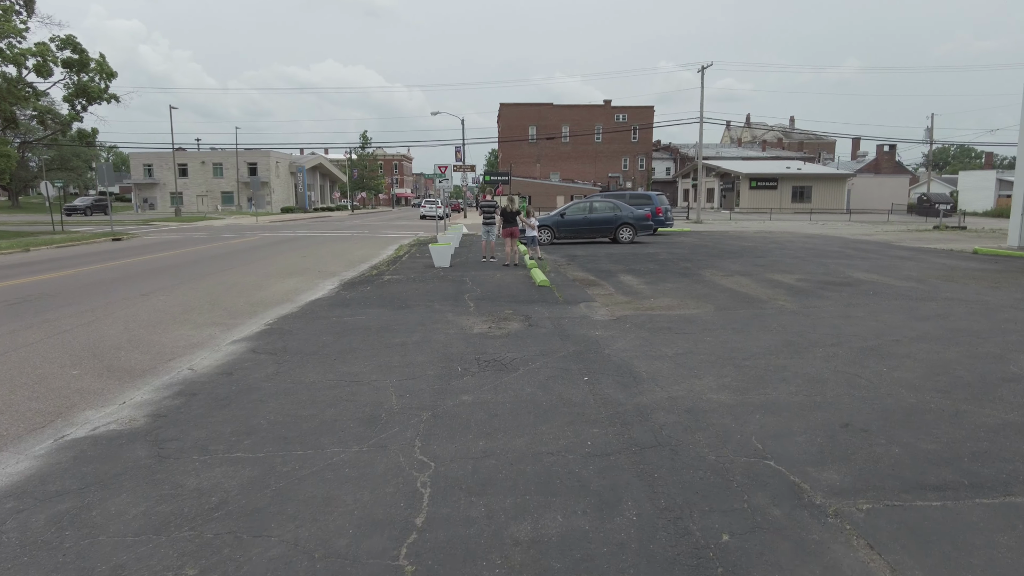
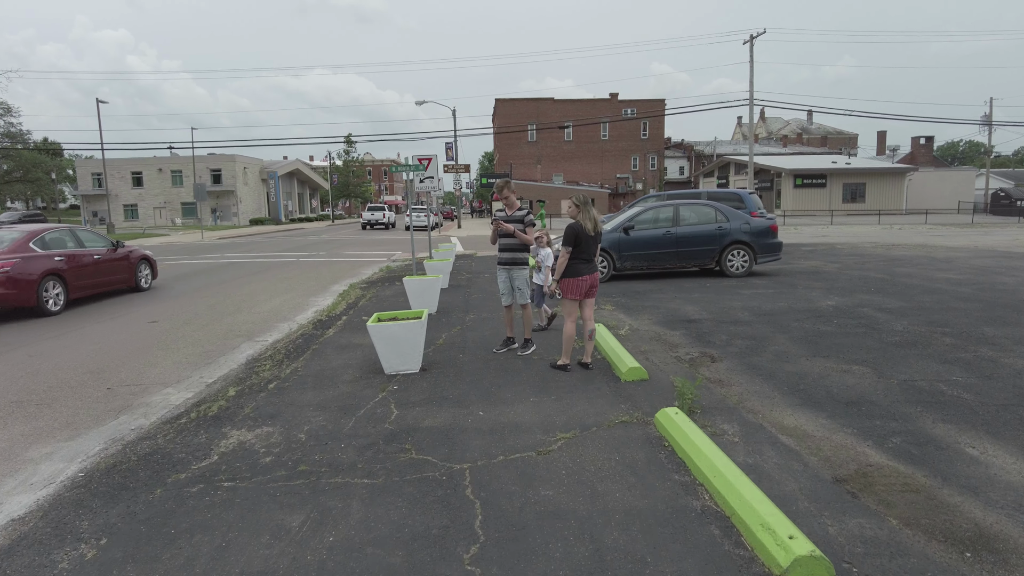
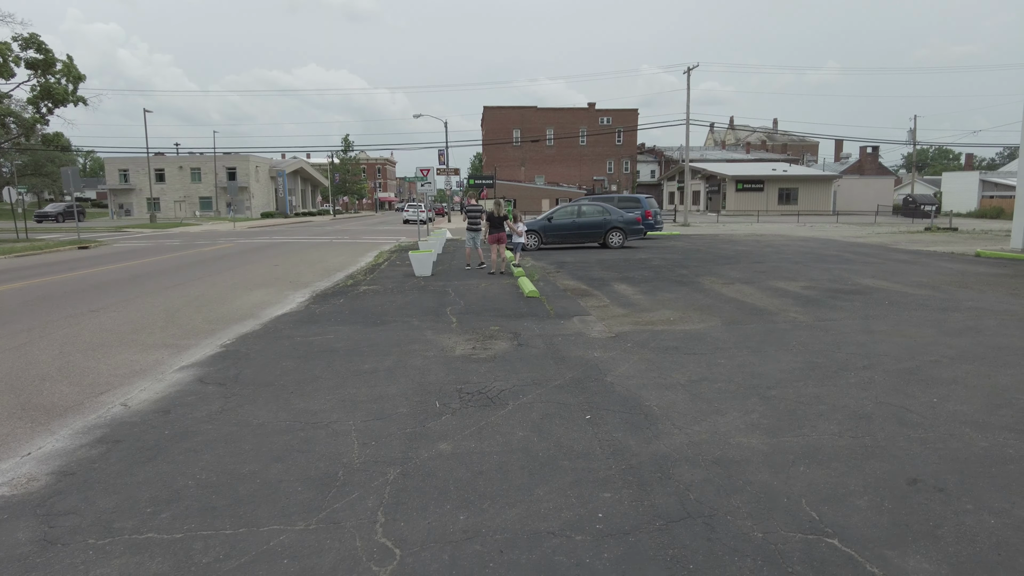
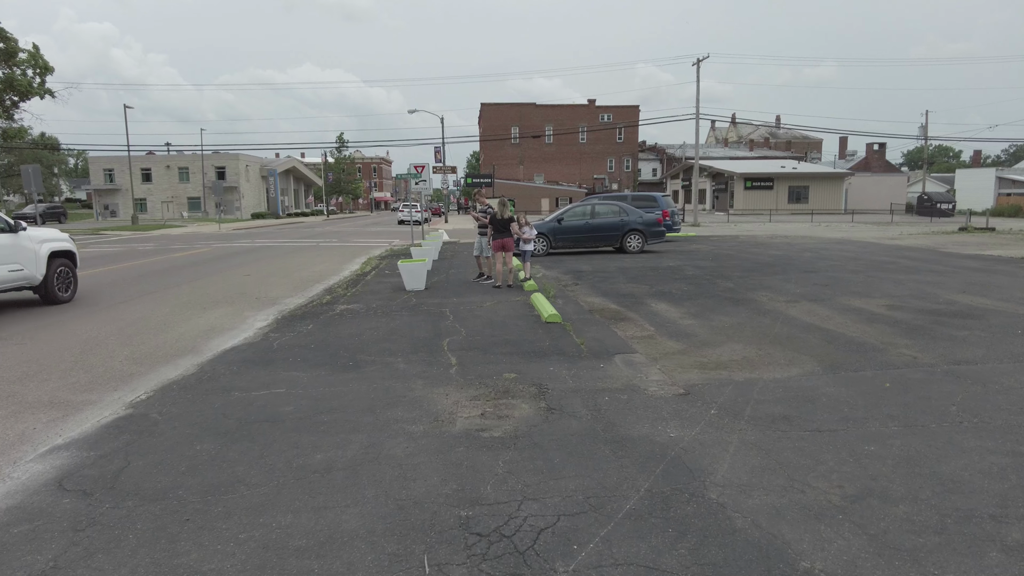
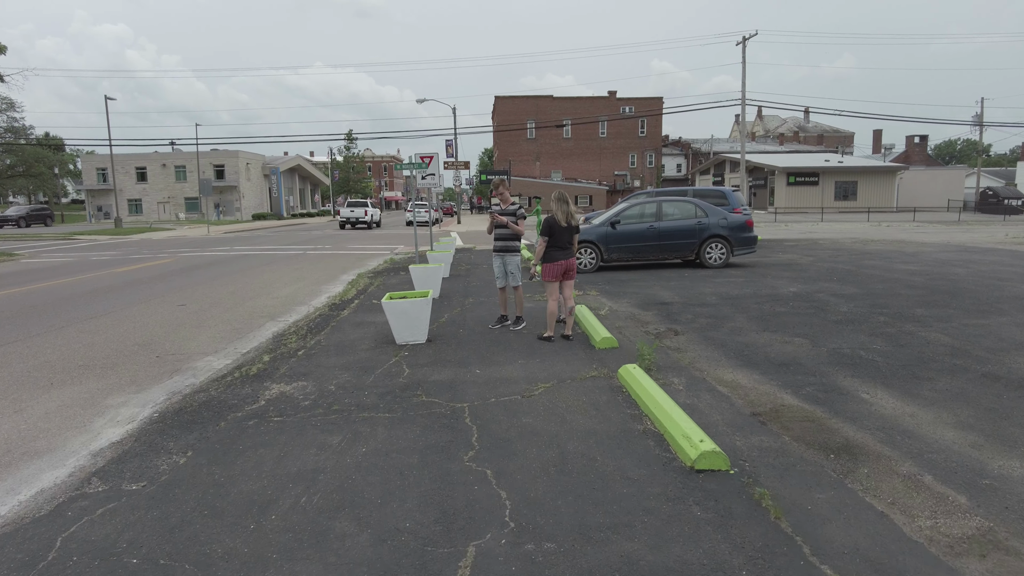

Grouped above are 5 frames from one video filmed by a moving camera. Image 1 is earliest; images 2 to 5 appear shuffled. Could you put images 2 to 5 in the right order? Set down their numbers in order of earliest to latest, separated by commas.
3, 4, 5, 2
